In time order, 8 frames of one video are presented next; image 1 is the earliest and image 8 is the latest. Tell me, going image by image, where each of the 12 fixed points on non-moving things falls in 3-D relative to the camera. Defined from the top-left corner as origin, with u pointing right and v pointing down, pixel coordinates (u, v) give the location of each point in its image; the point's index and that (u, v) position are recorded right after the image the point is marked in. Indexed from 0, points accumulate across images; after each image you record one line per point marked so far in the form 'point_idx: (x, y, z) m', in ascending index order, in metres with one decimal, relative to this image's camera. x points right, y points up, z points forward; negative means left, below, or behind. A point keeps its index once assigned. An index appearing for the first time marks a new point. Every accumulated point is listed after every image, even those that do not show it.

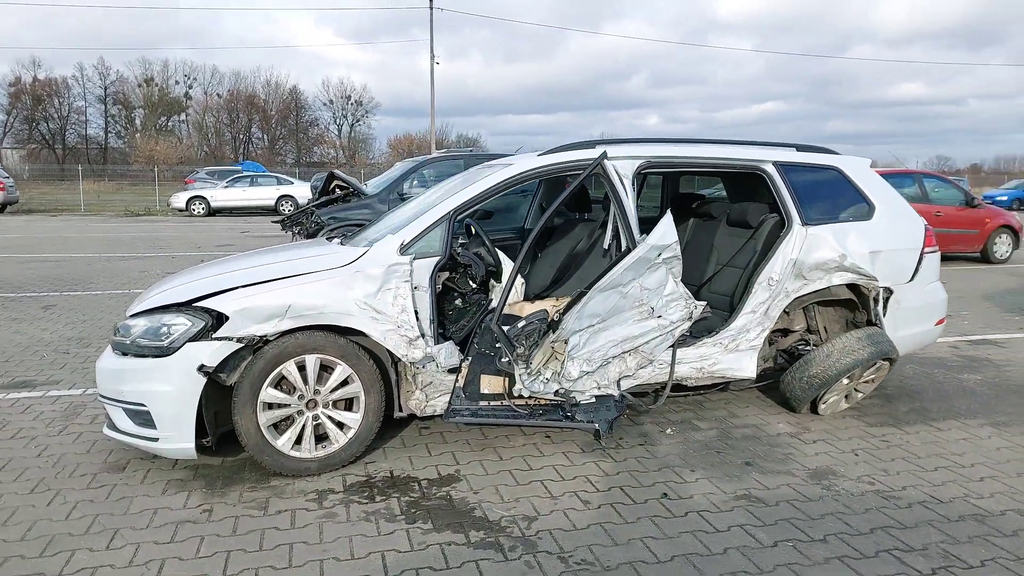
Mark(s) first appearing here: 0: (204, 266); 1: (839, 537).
0: (-2.0, +0.1, +4.6) m
1: (+1.5, -1.1, +3.2) m
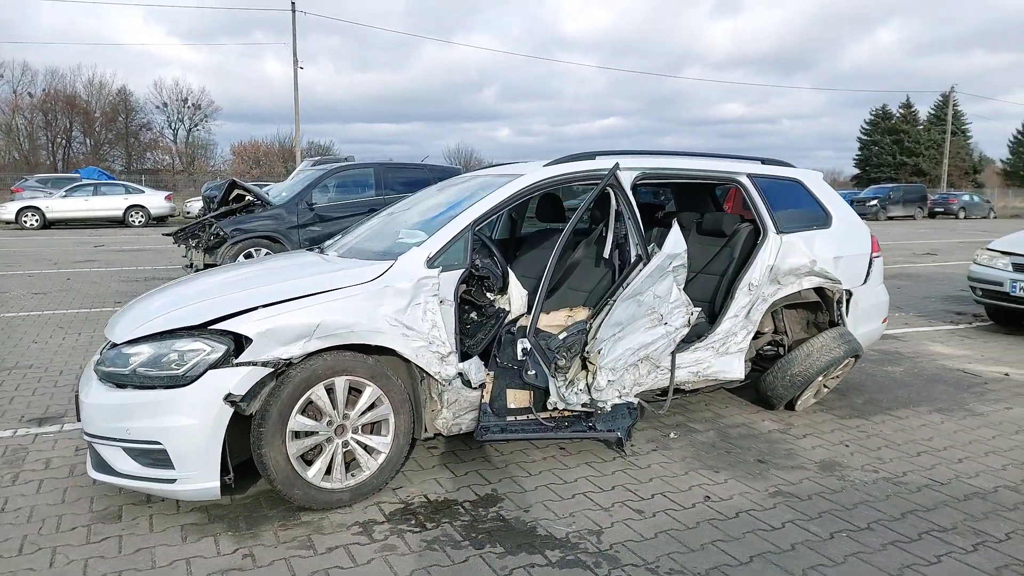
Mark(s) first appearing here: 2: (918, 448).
0: (-1.9, 0.0, +4.1) m
1: (+1.8, -1.1, +3.4) m
2: (+2.5, -1.0, +4.4) m
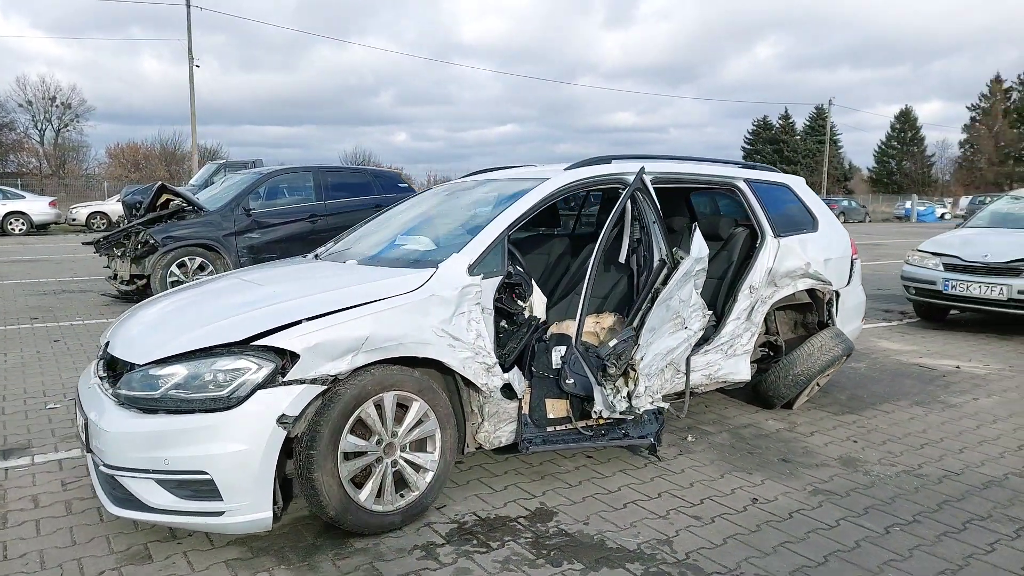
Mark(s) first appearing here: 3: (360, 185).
0: (-1.7, -0.1, +3.7) m
1: (+2.0, -1.1, +3.5) m
2: (+2.6, -1.0, +4.6) m
3: (-2.4, +1.6, +11.4) m
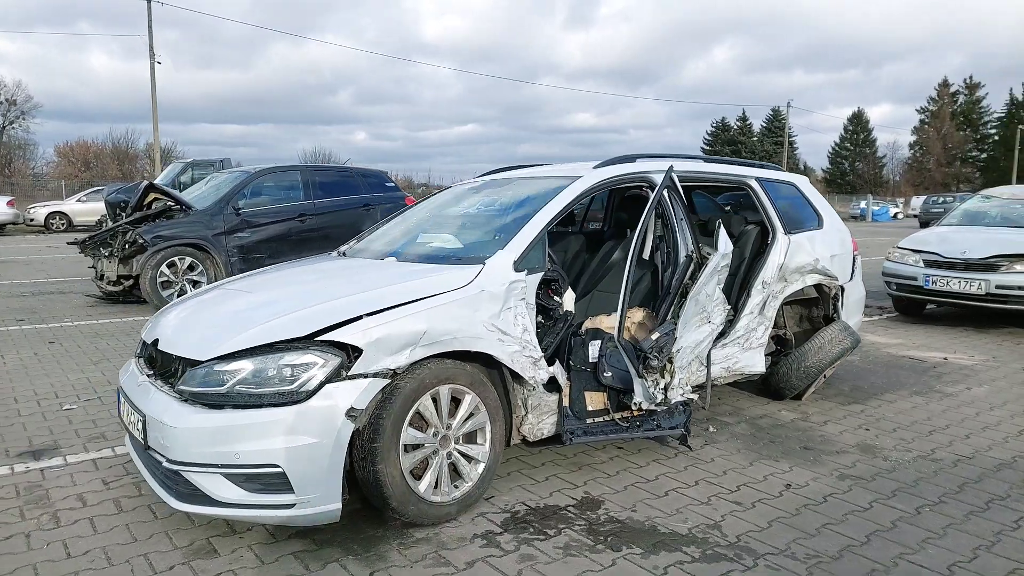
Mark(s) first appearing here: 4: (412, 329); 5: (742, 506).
0: (-1.5, -0.1, +3.7) m
1: (+2.3, -1.1, +3.7) m
2: (+2.8, -0.9, +4.9) m
3: (-2.6, +1.6, +11.4) m
4: (-0.4, -0.2, +3.2) m
5: (+1.1, -1.1, +3.5) m
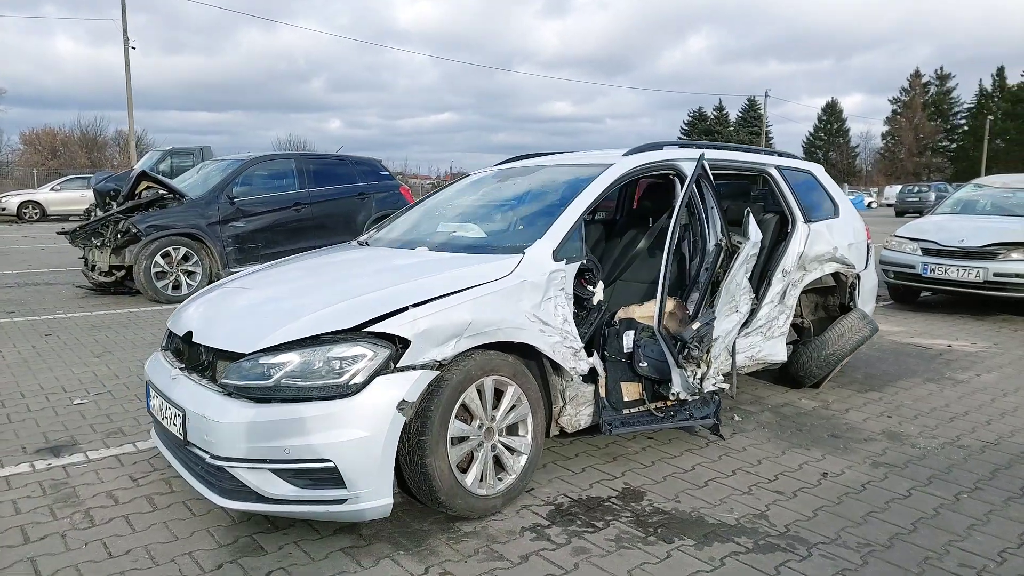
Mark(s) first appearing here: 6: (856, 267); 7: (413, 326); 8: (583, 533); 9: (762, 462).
0: (-1.3, 0.0, +3.6) m
1: (+2.5, -1.0, +3.7) m
2: (+3.0, -0.9, +4.9) m
3: (-2.7, +1.8, +11.2) m
4: (-0.2, -0.1, +3.2) m
5: (+1.3, -1.0, +3.5) m
6: (+2.7, +0.2, +5.6) m
7: (-0.4, -0.2, +3.0) m
8: (+0.3, -1.1, +3.1) m
9: (+1.4, -1.0, +4.0) m
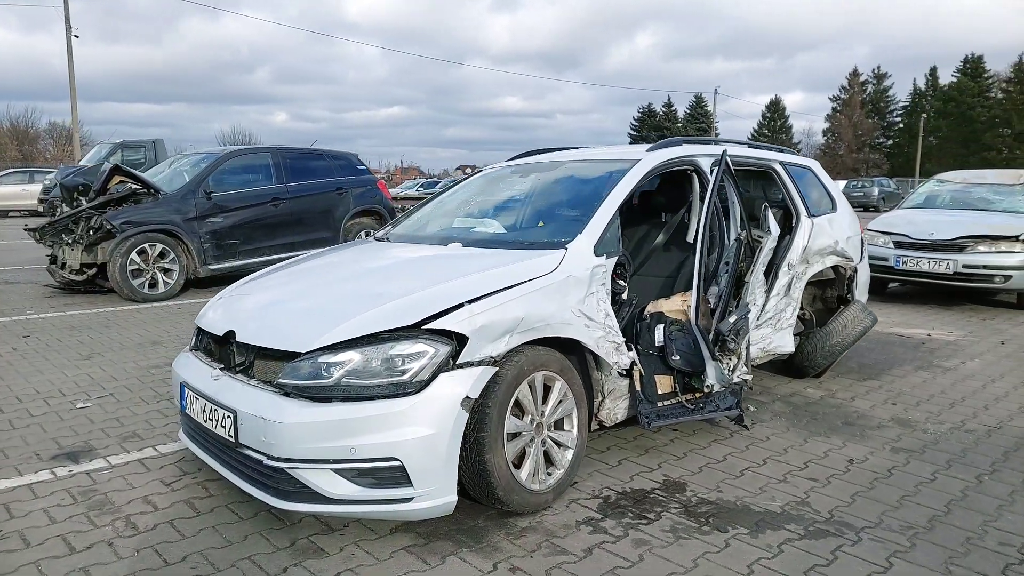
0: (-1.1, 0.0, +3.6) m
1: (+2.7, -1.0, +3.9) m
2: (+3.1, -0.8, +5.1) m
3: (-3.0, +1.8, +11.0) m
4: (0.0, -0.1, +3.1) m
5: (+1.6, -1.0, +3.6) m
6: (+2.7, +0.2, +5.7) m
7: (-0.2, -0.1, +3.0) m
8: (+0.6, -1.0, +3.2) m
9: (+1.6, -0.9, +4.1) m
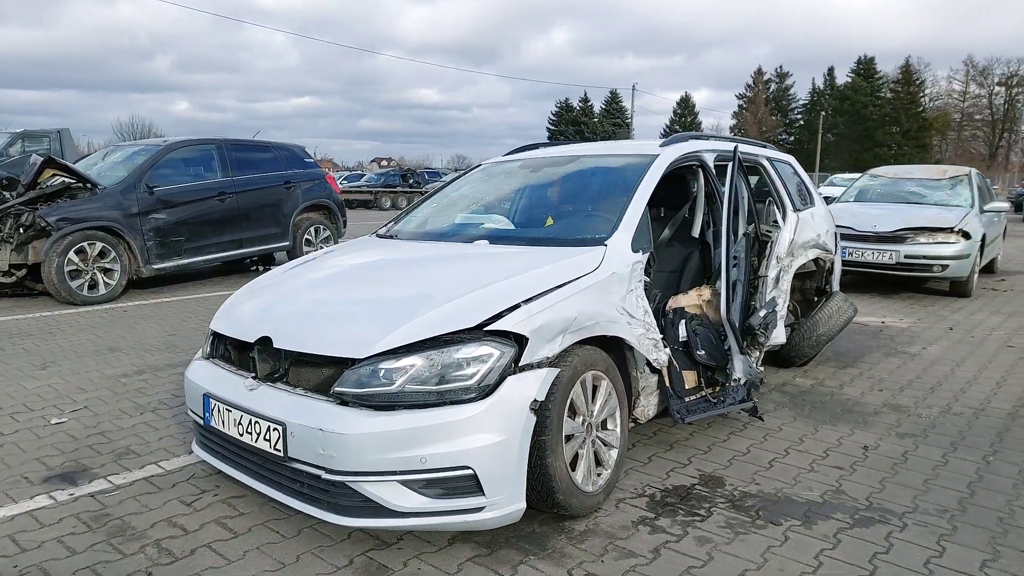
0: (-0.9, 0.0, +3.4) m
1: (+2.8, -0.9, +4.1) m
2: (+3.1, -0.7, +5.4) m
3: (-3.6, +1.9, +10.5) m
4: (+0.2, -0.1, +3.1) m
5: (+1.7, -1.0, +3.7) m
6: (+2.7, +0.3, +5.9) m
7: (+0.1, -0.1, +2.9) m
8: (+0.8, -1.0, +3.2) m
9: (+1.7, -0.9, +4.2) m
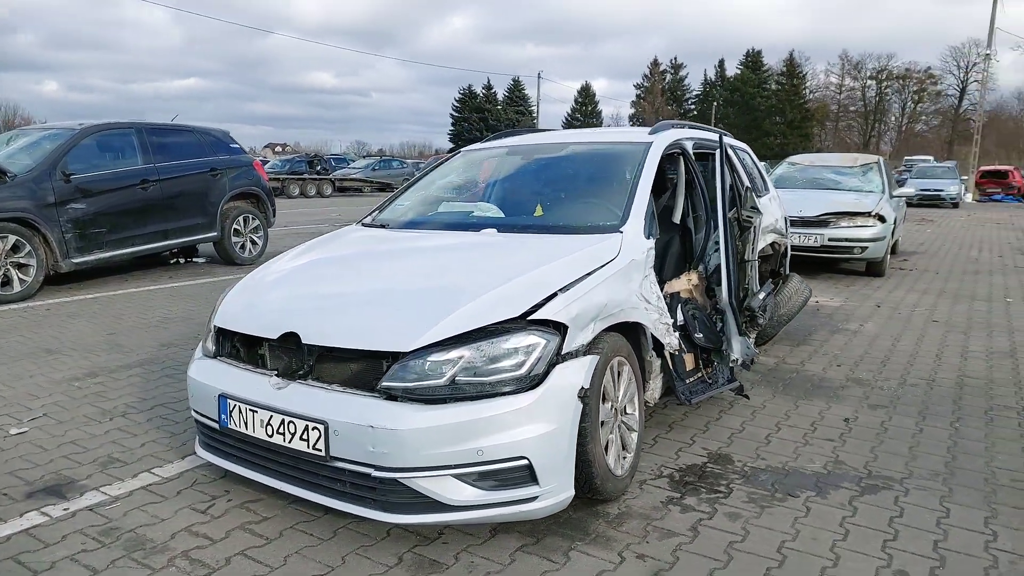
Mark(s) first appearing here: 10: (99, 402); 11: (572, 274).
0: (-0.8, 0.0, +3.2) m
1: (+2.8, -0.8, +4.5) m
2: (+2.9, -0.6, +5.8) m
3: (-4.5, +2.0, +9.9) m
4: (+0.4, -0.1, +3.1) m
5: (+1.8, -0.9, +3.9) m
6: (+2.4, +0.4, +6.2) m
7: (+0.2, -0.1, +2.9) m
8: (+0.9, -1.0, +3.3) m
9: (+1.7, -0.8, +4.4) m
10: (-2.6, -0.7, +4.4) m
11: (+0.3, +0.1, +3.1) m
